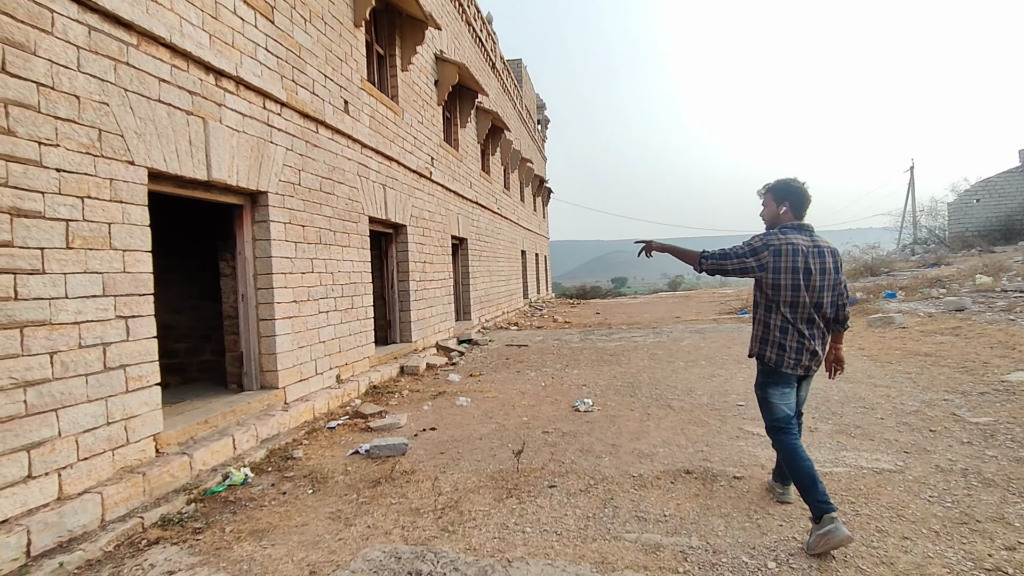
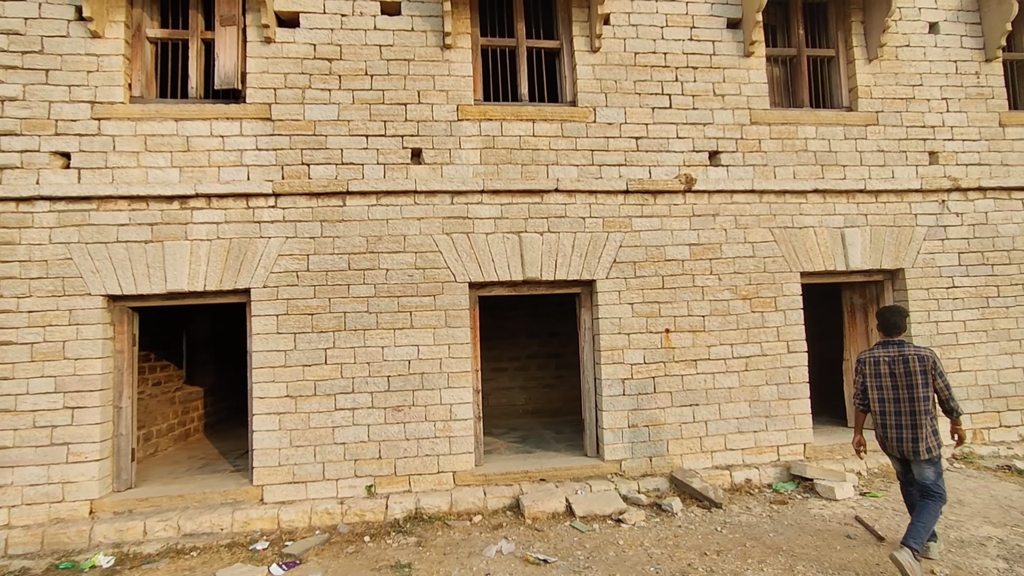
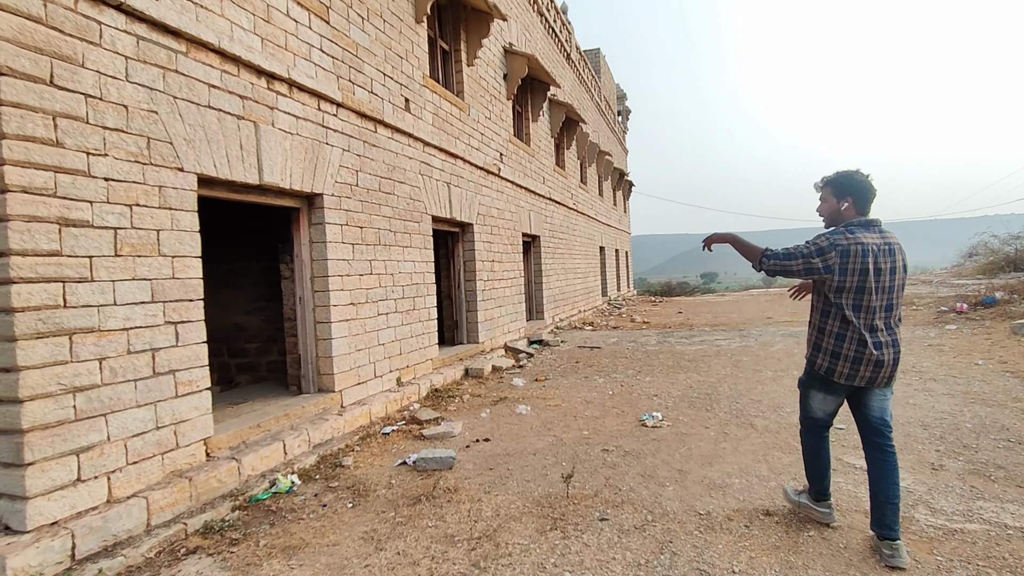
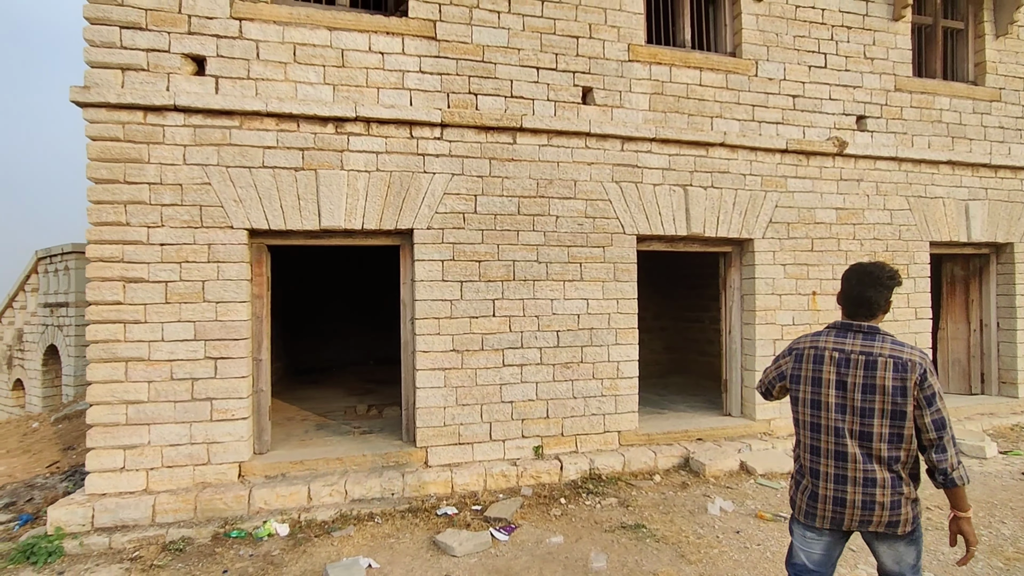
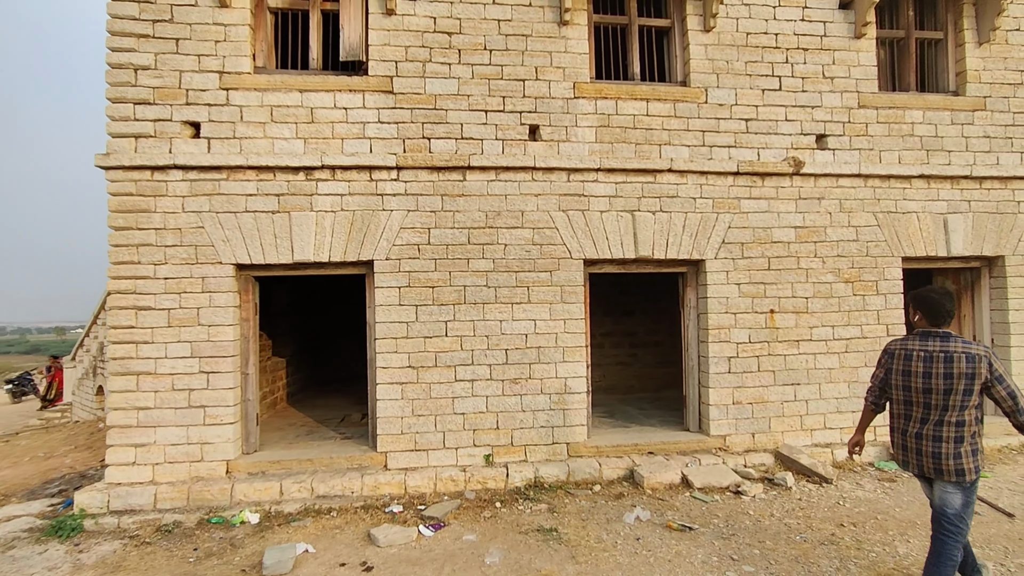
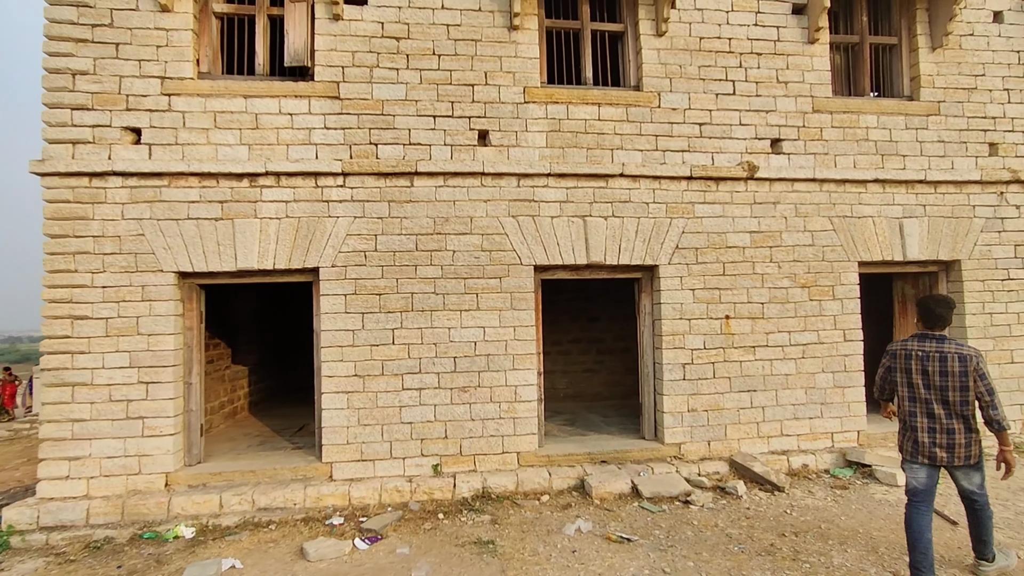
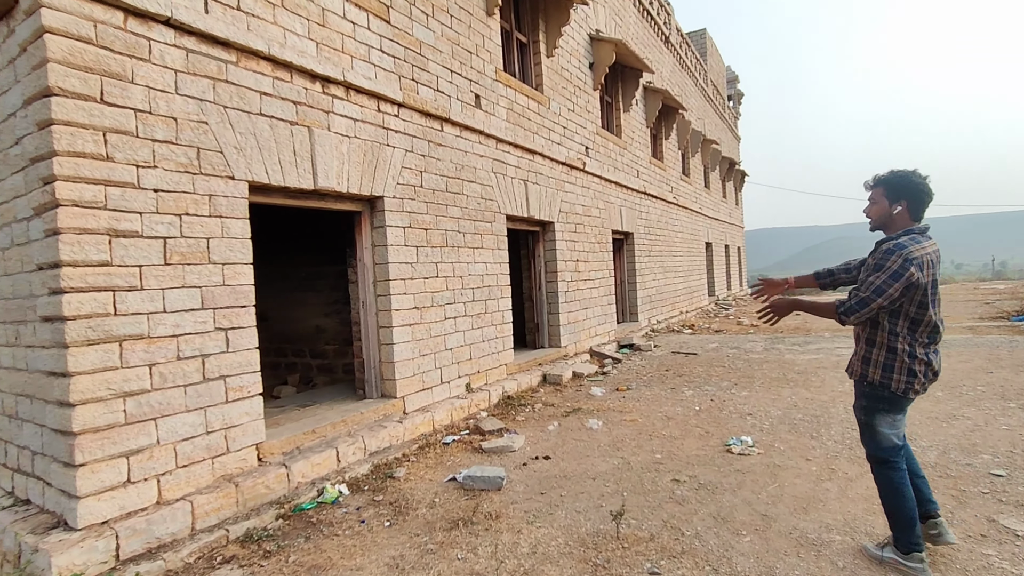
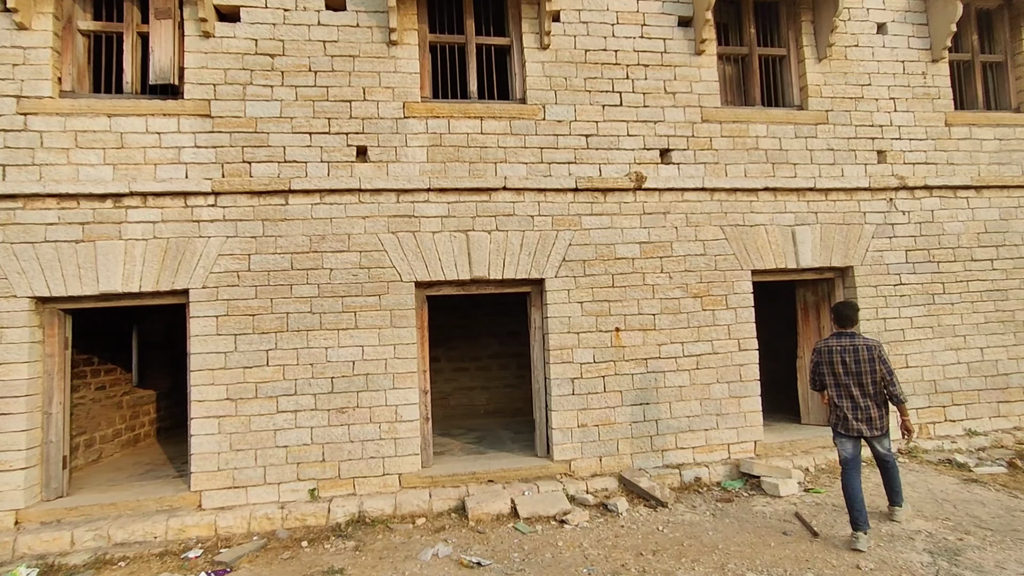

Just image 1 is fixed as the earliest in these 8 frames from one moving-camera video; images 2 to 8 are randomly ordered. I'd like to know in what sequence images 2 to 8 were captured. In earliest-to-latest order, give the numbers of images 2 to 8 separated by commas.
3, 7, 4, 5, 6, 2, 8
